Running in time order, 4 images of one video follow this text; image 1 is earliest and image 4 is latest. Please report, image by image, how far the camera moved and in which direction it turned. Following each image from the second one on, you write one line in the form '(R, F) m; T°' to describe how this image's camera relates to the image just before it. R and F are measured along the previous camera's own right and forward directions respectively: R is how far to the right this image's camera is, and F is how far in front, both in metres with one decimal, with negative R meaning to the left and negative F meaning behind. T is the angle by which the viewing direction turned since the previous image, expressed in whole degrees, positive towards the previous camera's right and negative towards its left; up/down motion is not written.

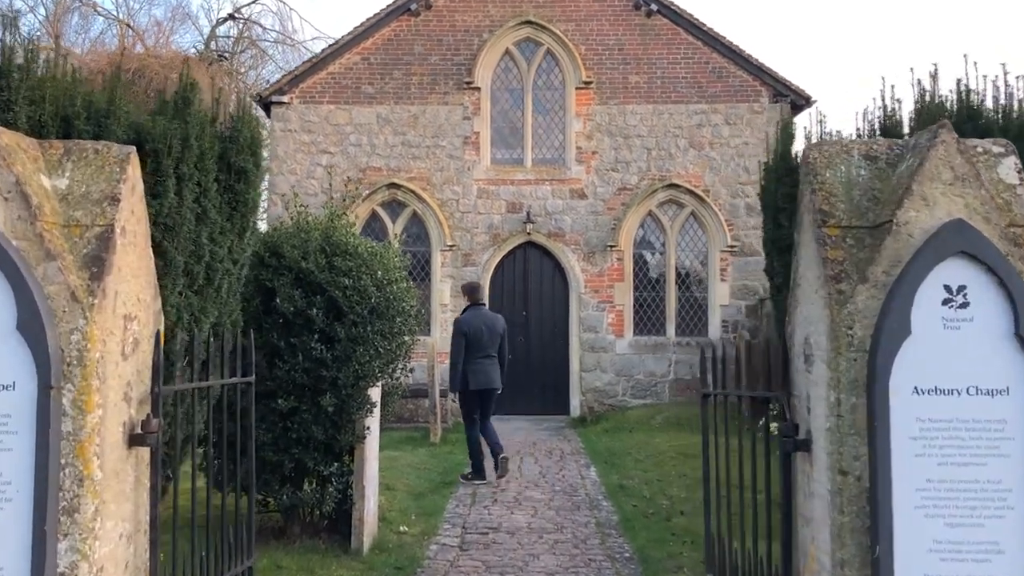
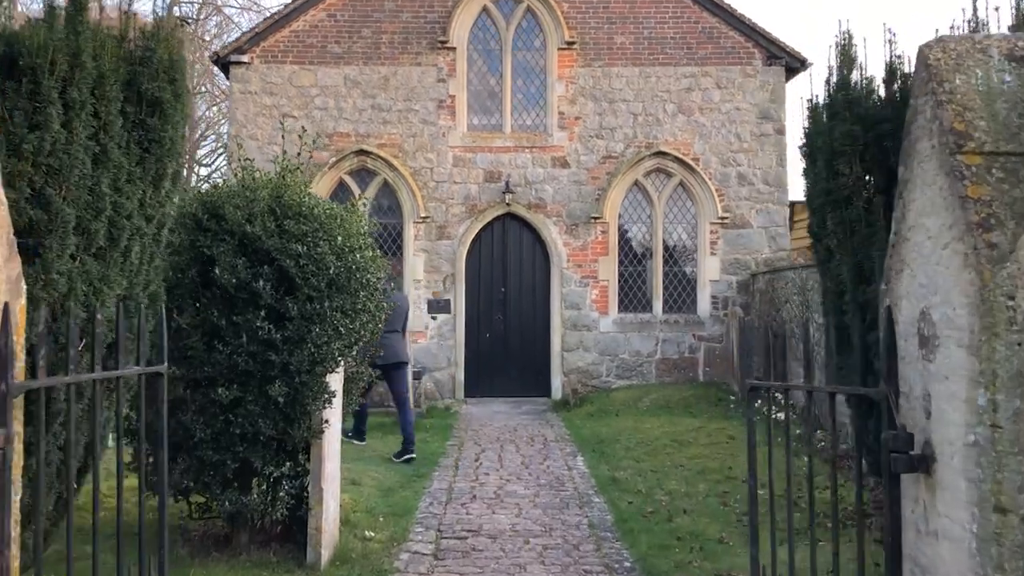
(-0.1, +0.9) m; +2°
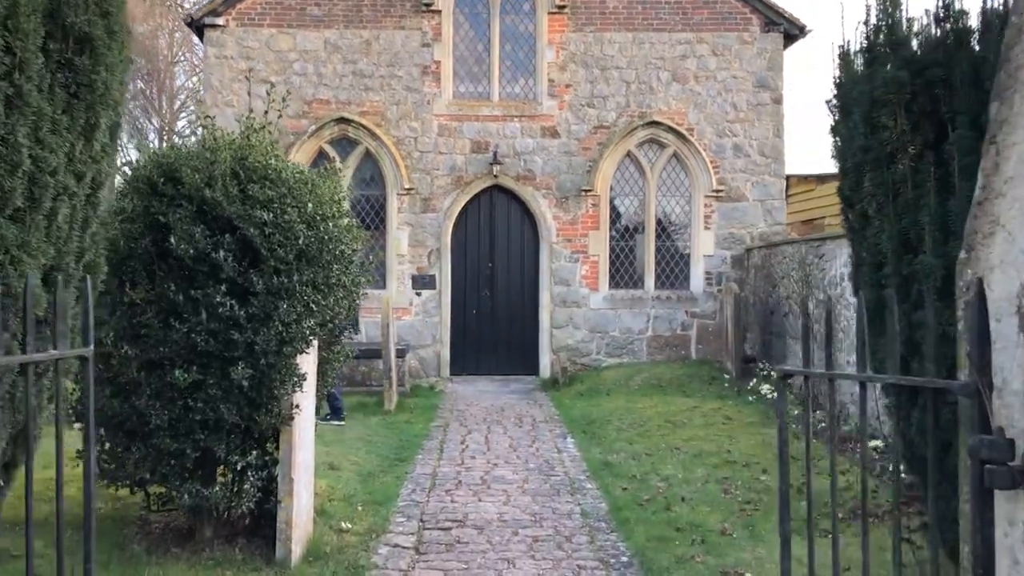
(0.0, +0.4) m; +1°
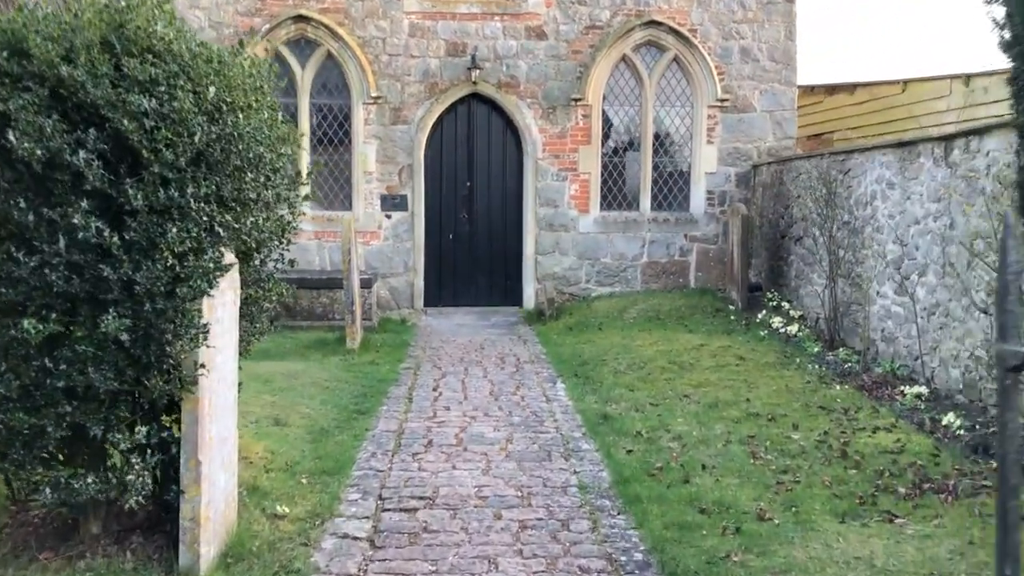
(0.0, +1.2) m; +1°
